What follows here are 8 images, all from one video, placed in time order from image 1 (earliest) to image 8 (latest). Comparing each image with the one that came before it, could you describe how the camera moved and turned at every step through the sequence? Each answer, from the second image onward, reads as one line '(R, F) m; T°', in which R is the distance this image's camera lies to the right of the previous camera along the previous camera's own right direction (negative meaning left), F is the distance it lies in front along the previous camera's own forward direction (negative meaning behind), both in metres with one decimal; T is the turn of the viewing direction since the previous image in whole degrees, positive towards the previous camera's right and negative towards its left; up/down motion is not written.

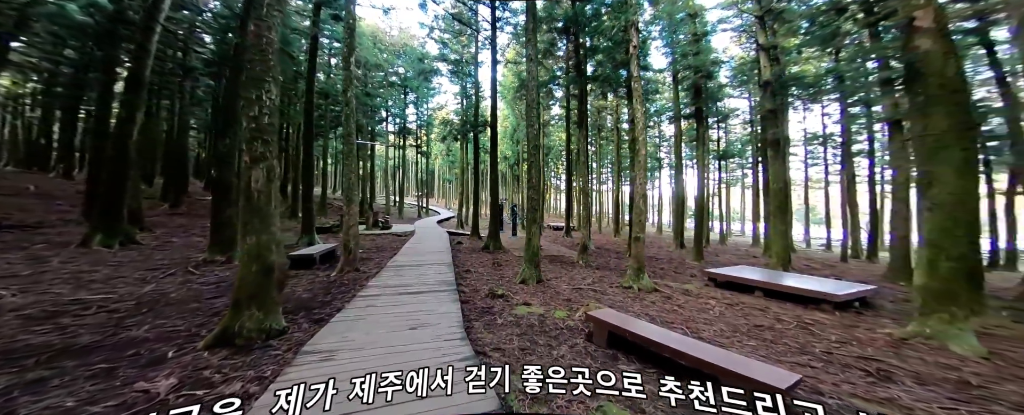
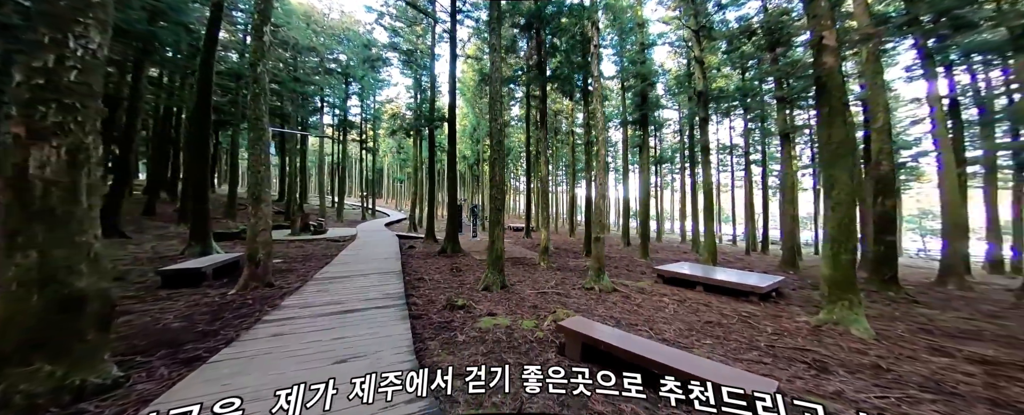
(-0.1, +0.3) m; +10°
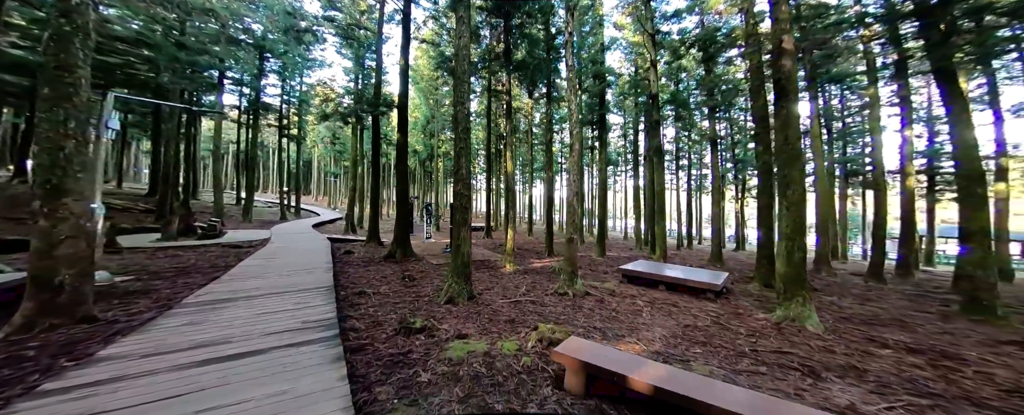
(-0.3, +0.5) m; +11°
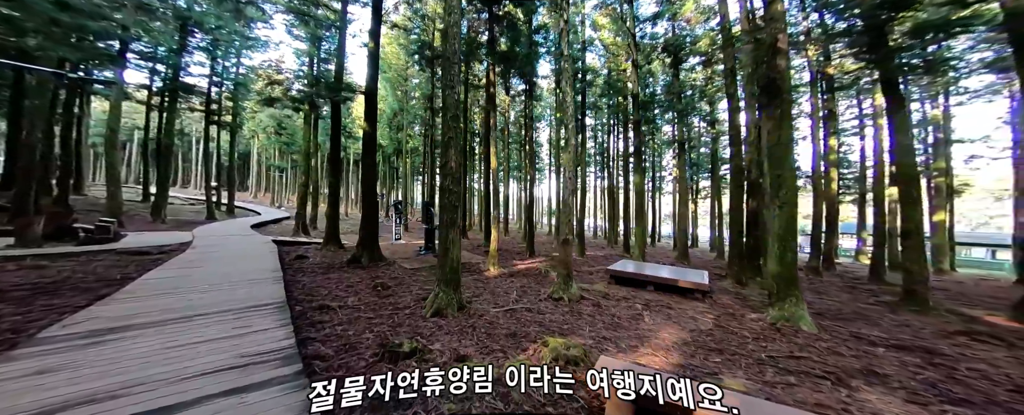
(-0.4, +0.4) m; +7°
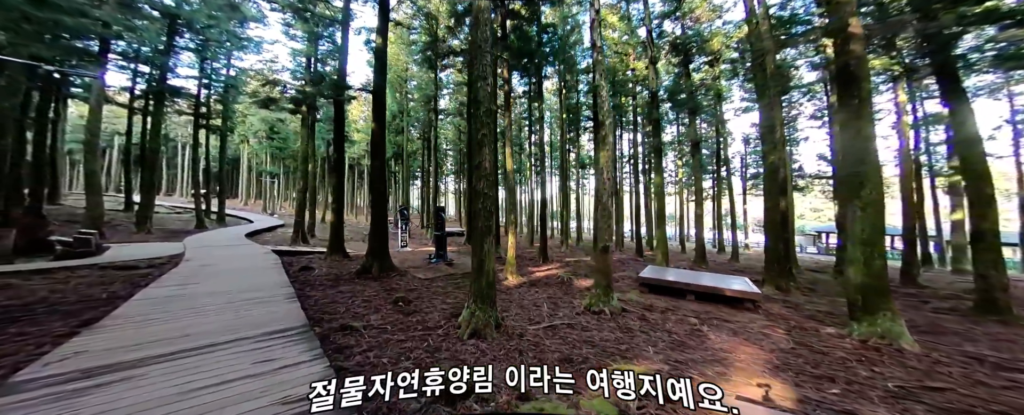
(-0.6, +0.5) m; +1°
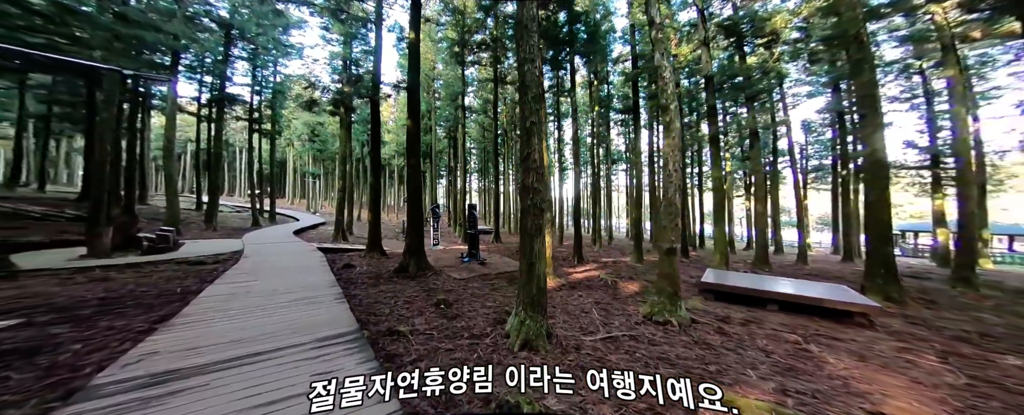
(-0.3, +0.4) m; -6°
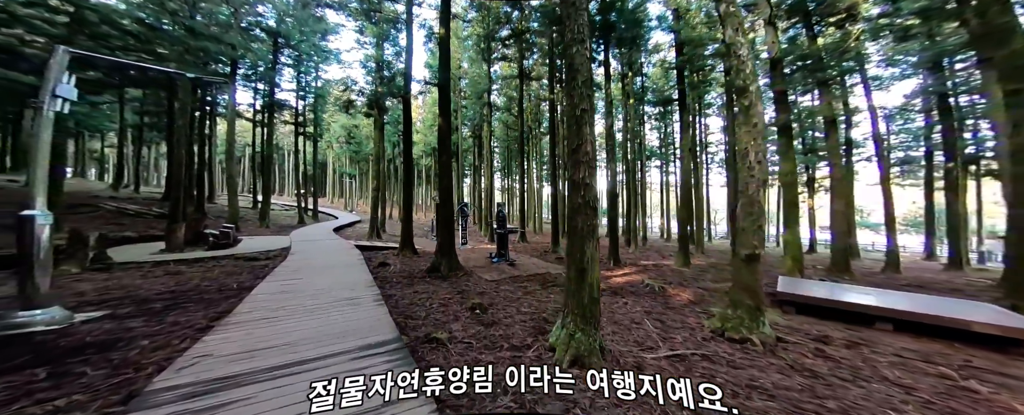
(-0.3, +0.4) m; -5°
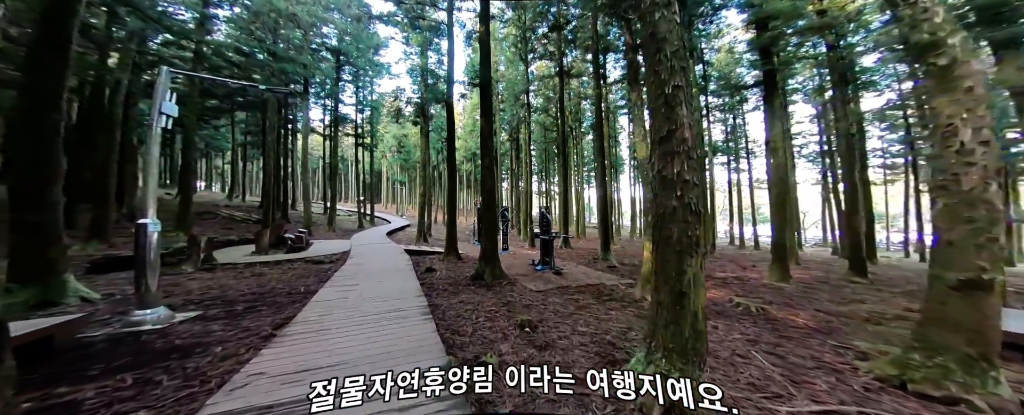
(-0.3, +0.6) m; -9°
